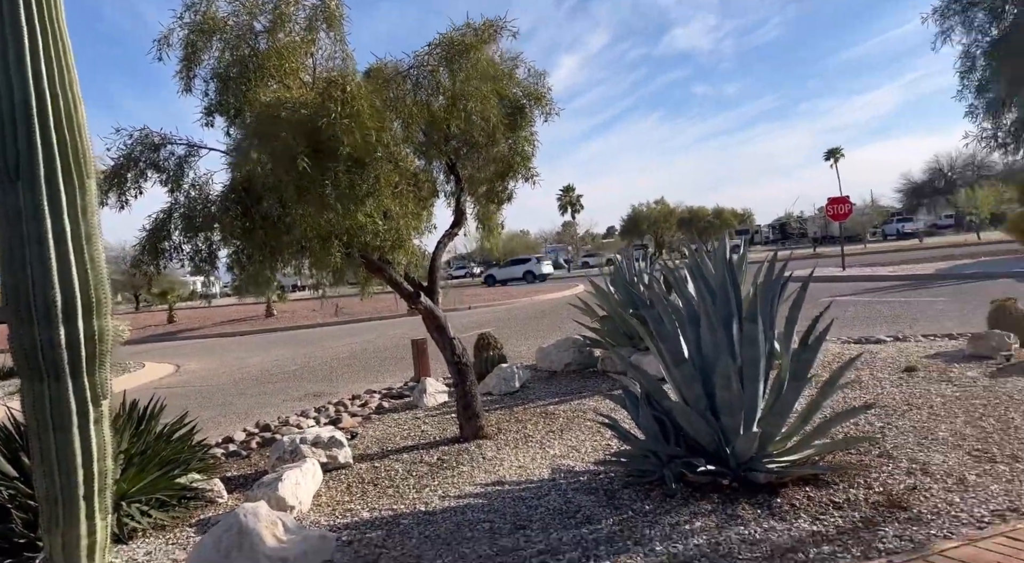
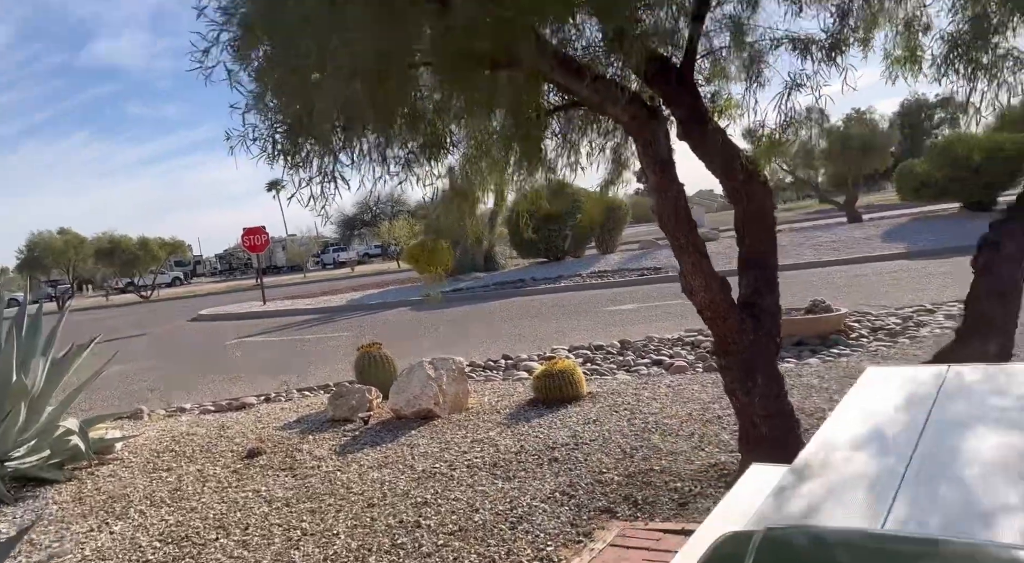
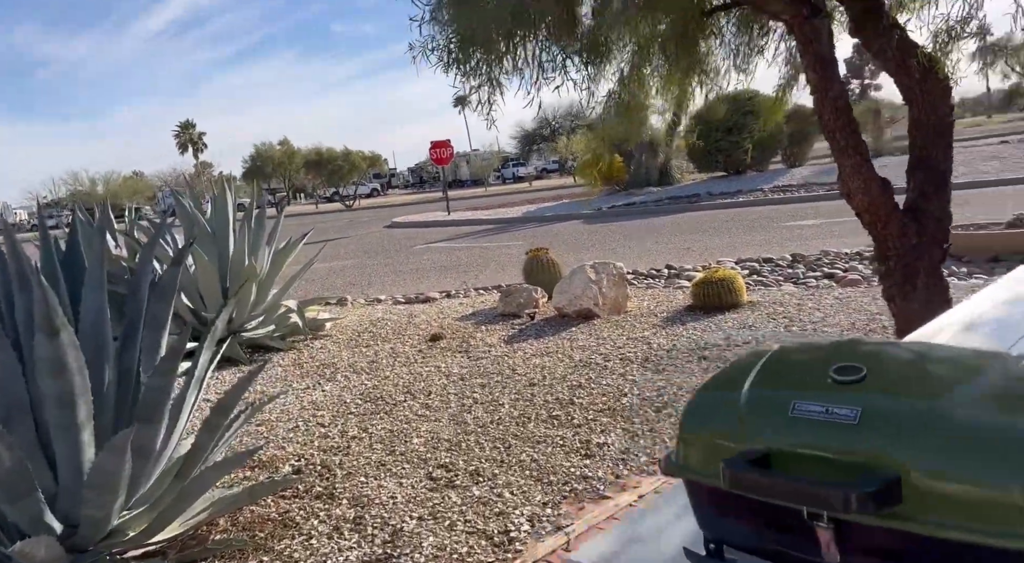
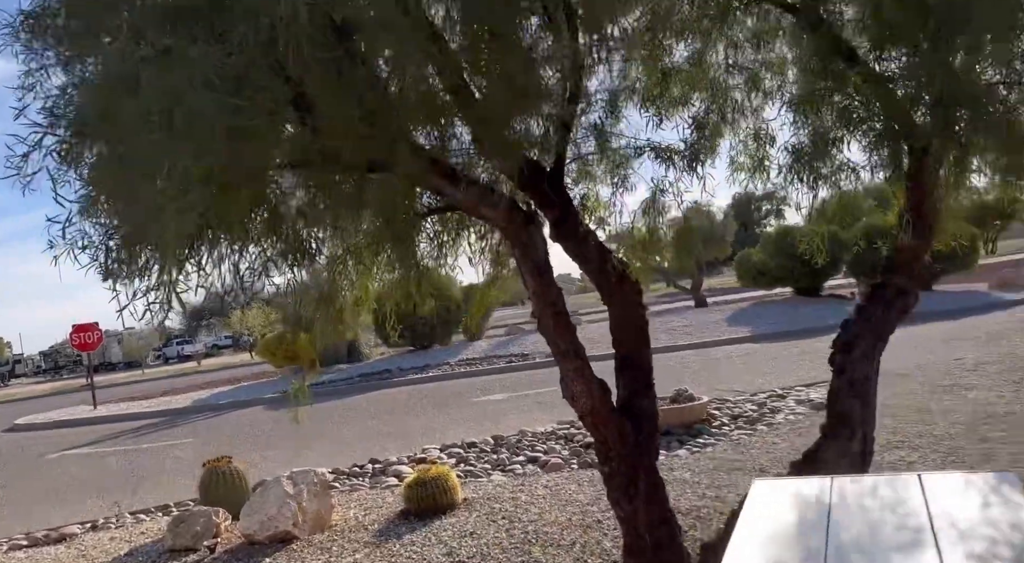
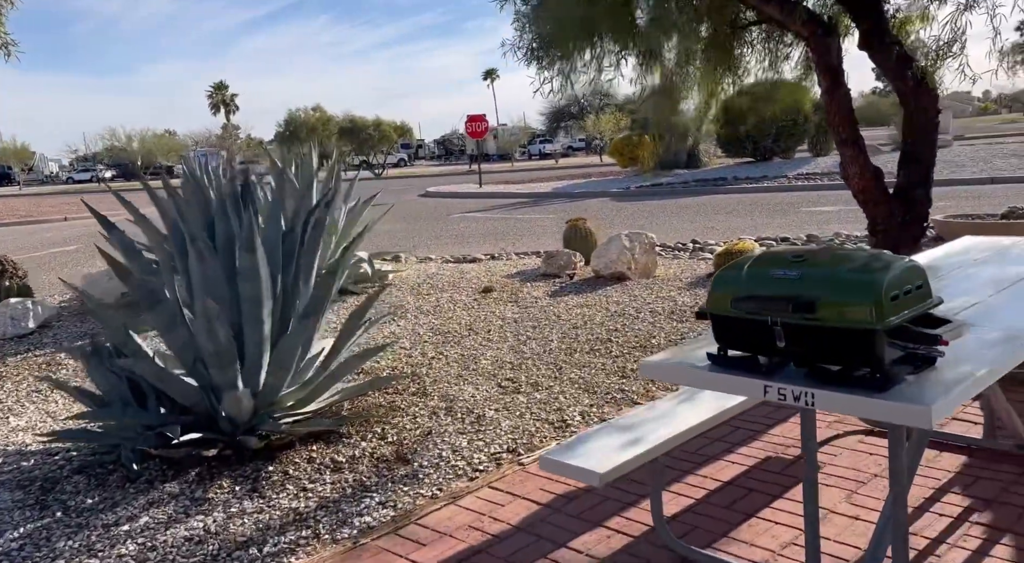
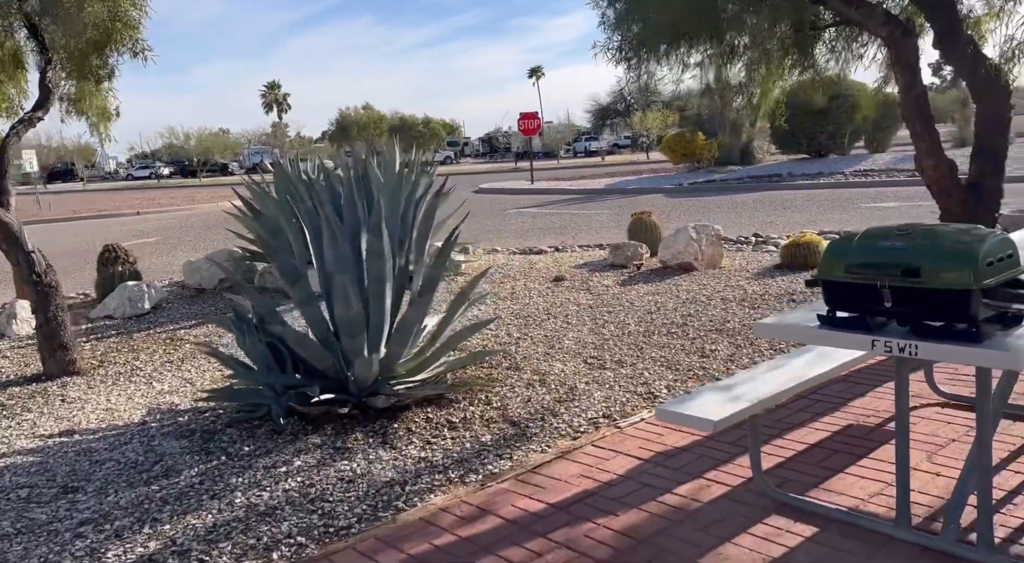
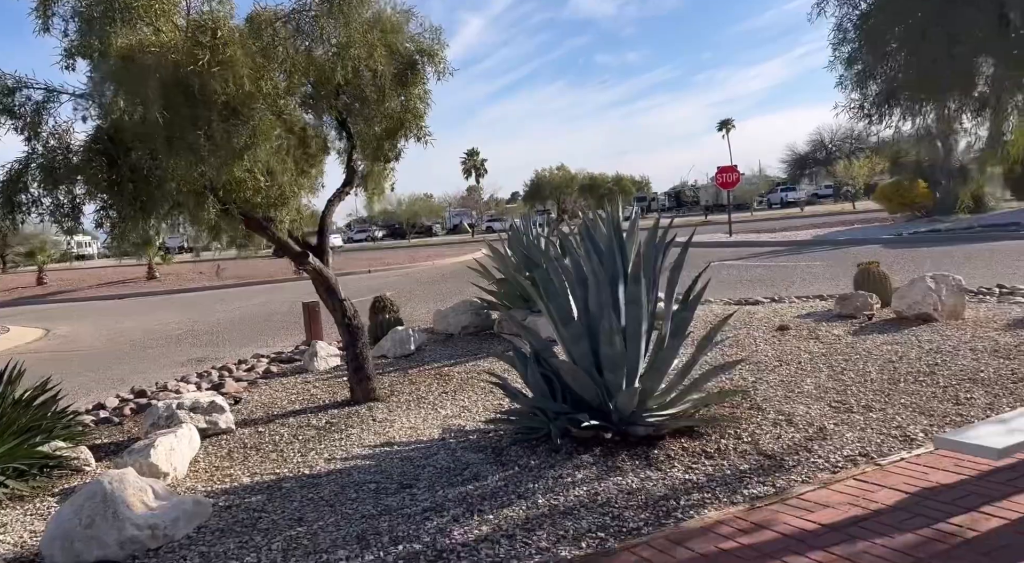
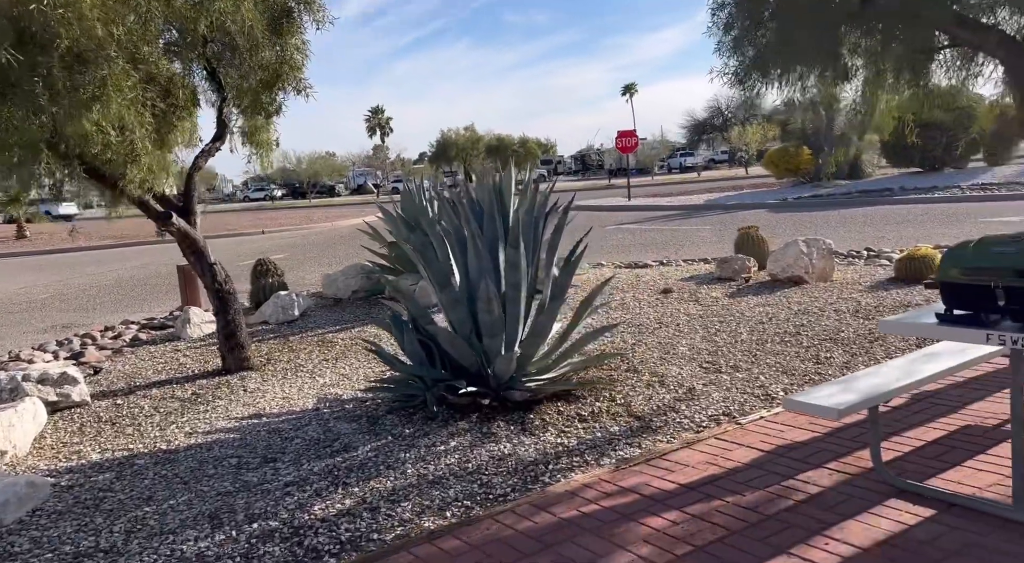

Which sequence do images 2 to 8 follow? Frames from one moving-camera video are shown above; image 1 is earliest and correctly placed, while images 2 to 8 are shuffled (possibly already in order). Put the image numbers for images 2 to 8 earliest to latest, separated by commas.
7, 8, 6, 5, 3, 2, 4
